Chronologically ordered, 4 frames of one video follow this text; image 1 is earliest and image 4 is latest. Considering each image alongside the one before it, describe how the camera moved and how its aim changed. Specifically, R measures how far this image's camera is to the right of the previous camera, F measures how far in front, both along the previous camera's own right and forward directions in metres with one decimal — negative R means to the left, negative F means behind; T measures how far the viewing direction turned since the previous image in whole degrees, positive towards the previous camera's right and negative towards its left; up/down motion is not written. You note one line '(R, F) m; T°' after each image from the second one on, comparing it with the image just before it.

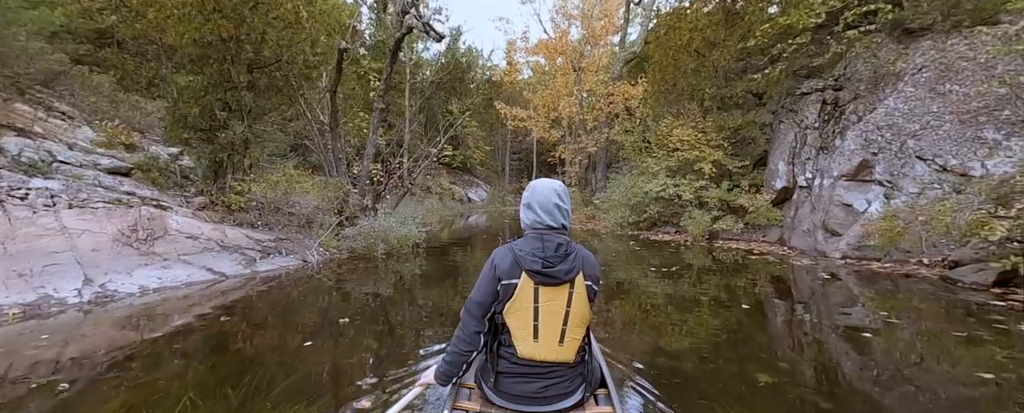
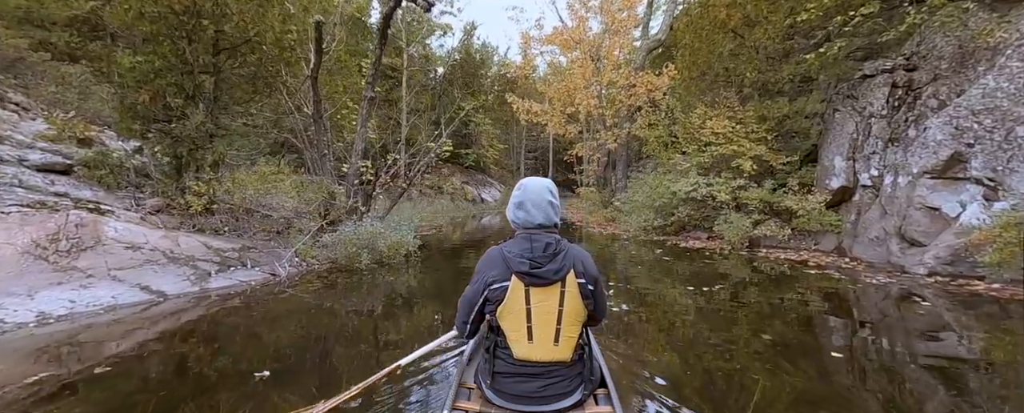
(+0.2, +1.4) m; -2°
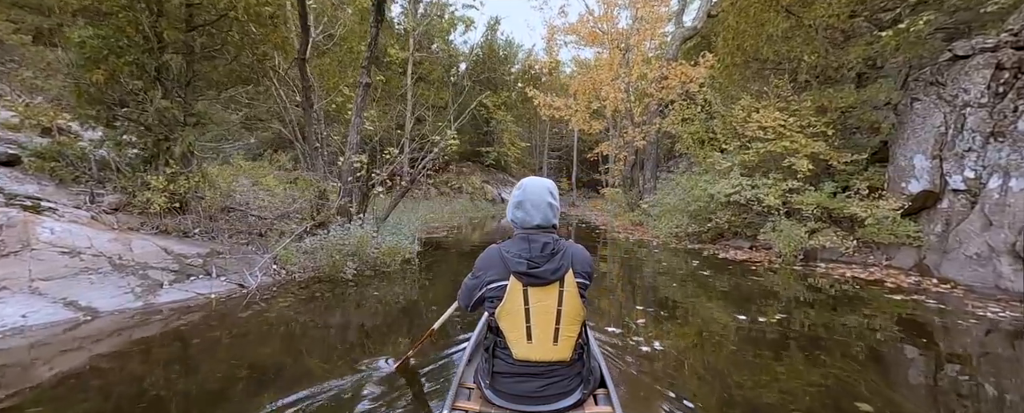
(+0.2, +1.2) m; -3°
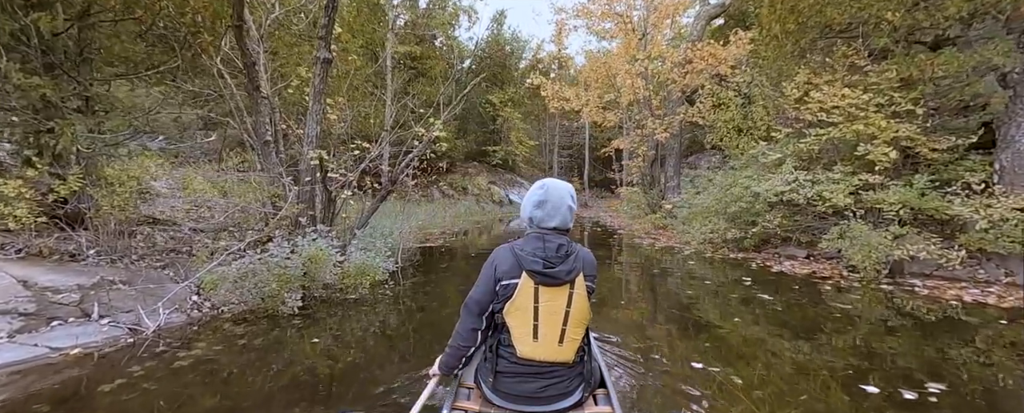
(+0.1, +1.8) m; -1°
